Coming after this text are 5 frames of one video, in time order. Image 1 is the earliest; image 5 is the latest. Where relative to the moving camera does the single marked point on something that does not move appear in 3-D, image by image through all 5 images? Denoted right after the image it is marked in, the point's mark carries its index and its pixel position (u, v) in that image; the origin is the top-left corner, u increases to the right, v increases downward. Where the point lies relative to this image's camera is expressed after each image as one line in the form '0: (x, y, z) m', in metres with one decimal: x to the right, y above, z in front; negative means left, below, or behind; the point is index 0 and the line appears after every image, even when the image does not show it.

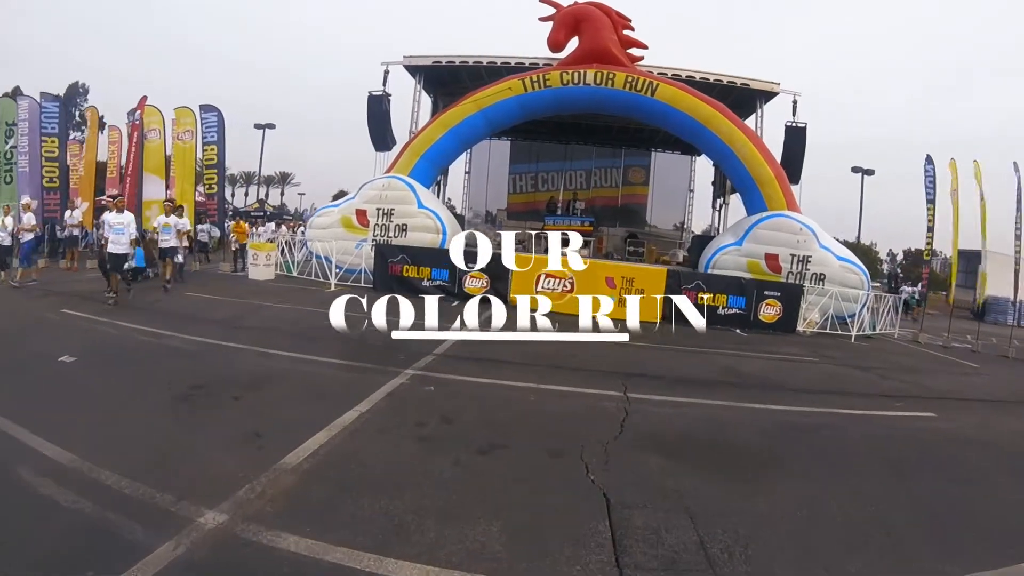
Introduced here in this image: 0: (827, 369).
0: (+4.4, -1.1, +8.1) m
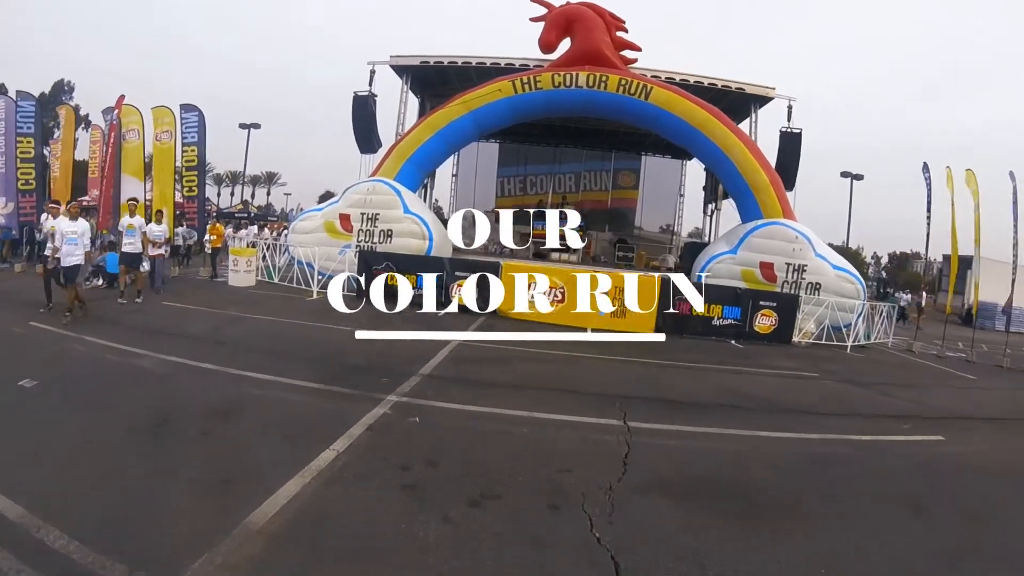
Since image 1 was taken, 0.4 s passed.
0: (+4.3, -1.3, +7.8) m
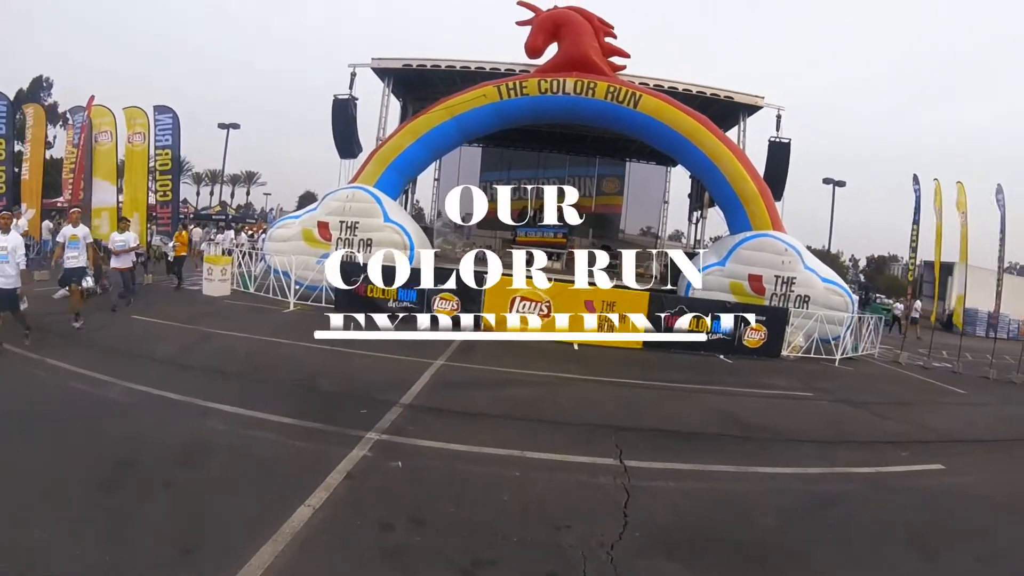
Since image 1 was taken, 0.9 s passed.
0: (+4.1, -1.6, +7.7) m
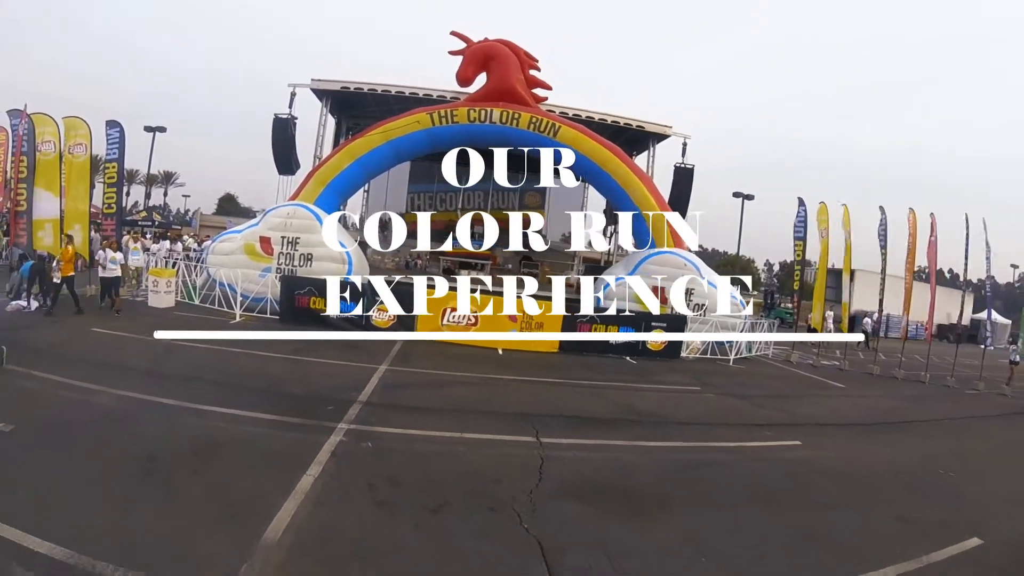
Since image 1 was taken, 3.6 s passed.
0: (+3.2, -1.8, +9.4) m
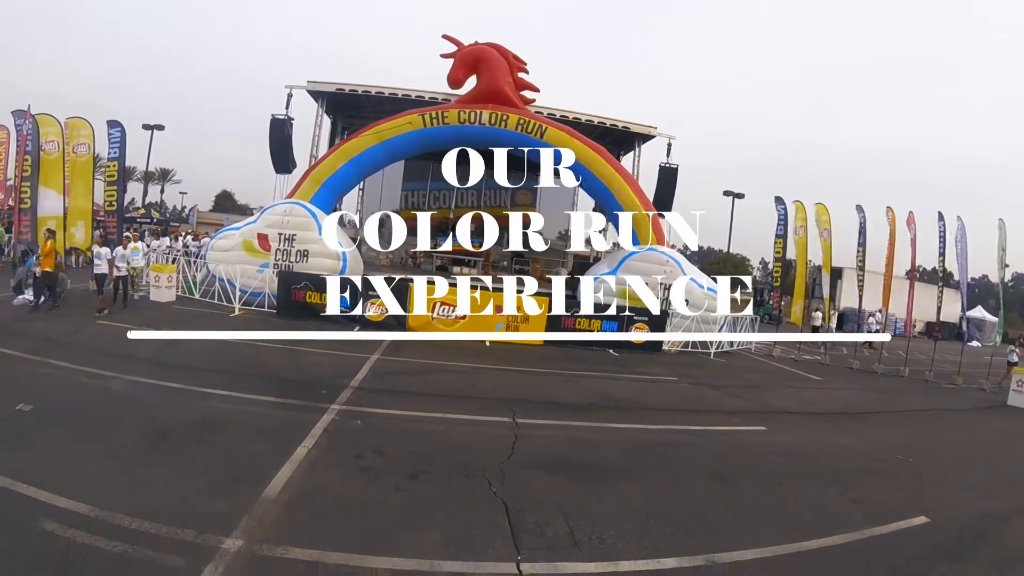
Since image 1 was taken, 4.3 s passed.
0: (+2.9, -1.7, +9.9) m
